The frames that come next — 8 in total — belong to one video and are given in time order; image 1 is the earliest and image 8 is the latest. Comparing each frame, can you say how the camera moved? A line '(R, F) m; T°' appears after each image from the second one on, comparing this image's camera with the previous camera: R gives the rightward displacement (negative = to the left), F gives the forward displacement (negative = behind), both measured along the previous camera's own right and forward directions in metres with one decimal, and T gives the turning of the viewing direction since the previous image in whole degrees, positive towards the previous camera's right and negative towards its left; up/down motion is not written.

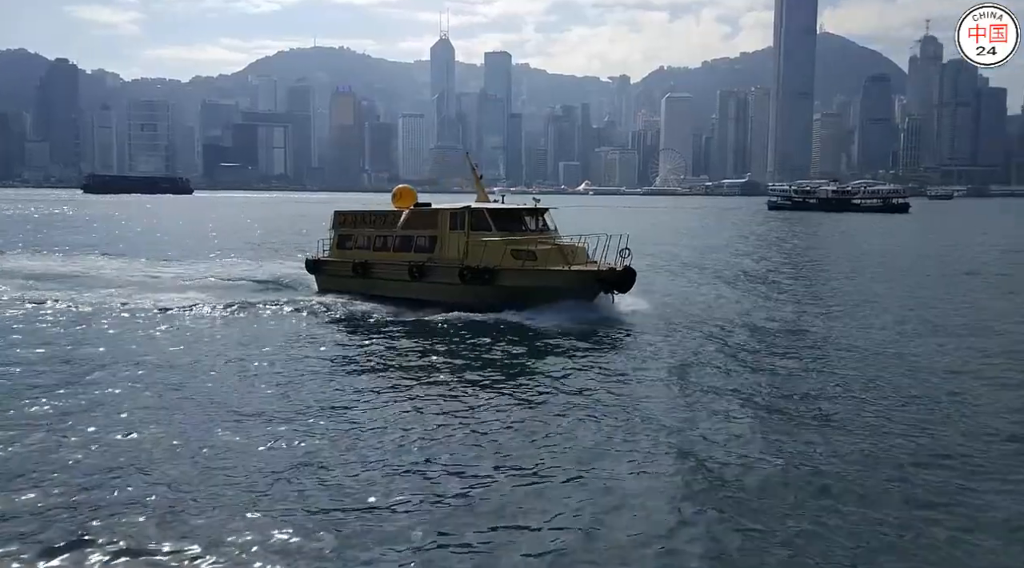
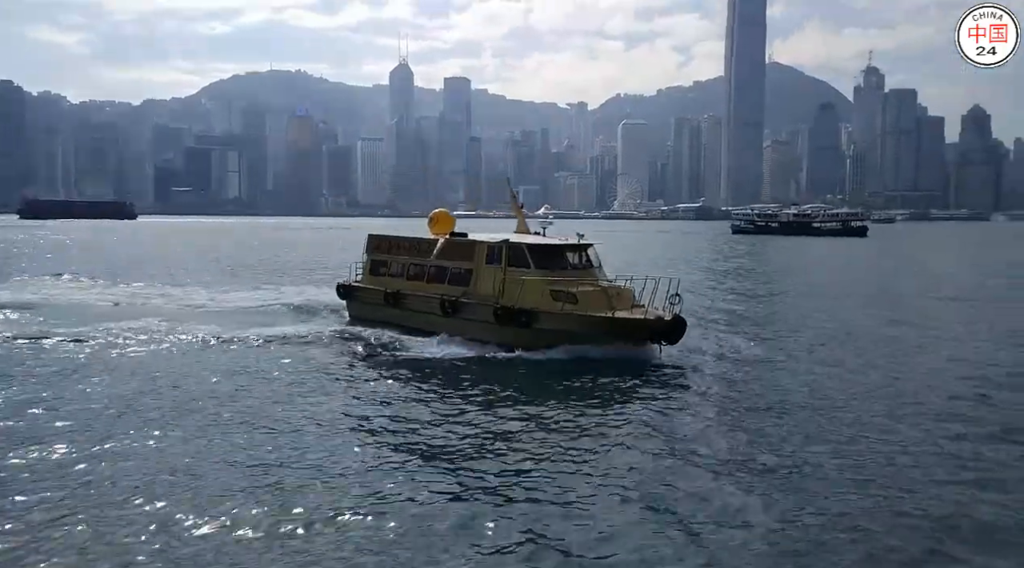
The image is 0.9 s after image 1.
(-1.5, -1.2) m; +3°
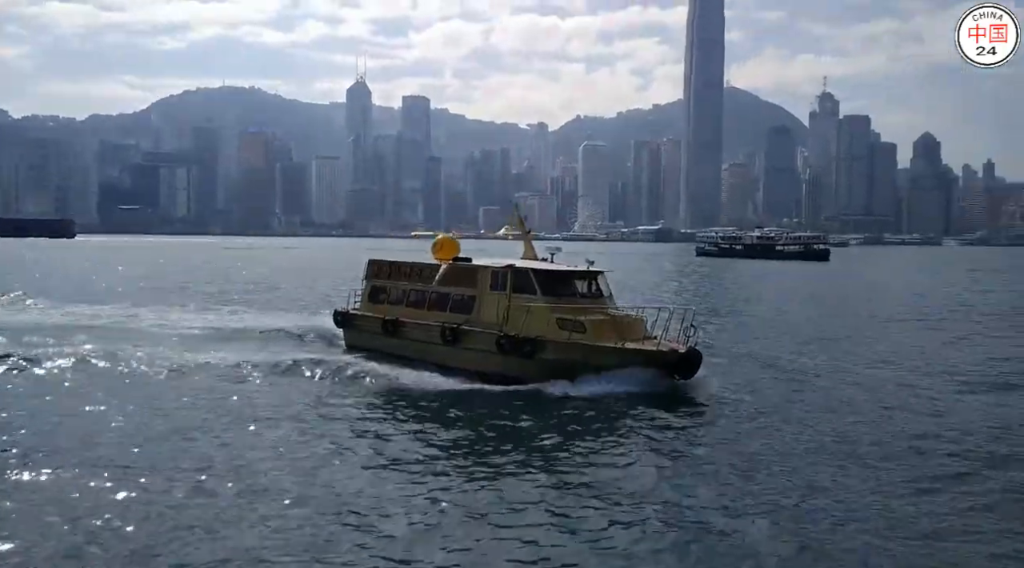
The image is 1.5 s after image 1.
(-1.0, +1.0) m; +3°
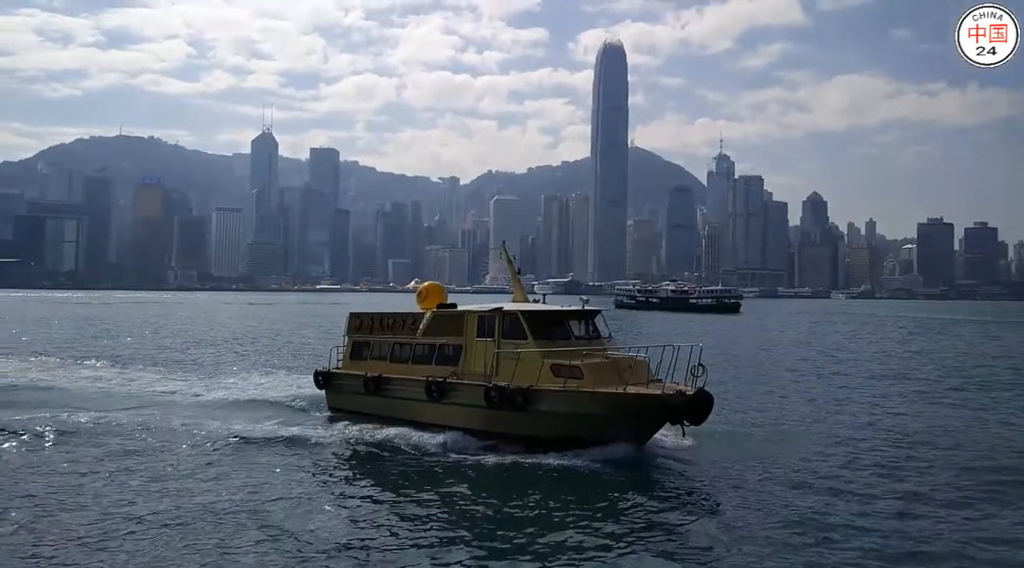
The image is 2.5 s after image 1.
(-2.0, -0.6) m; +7°
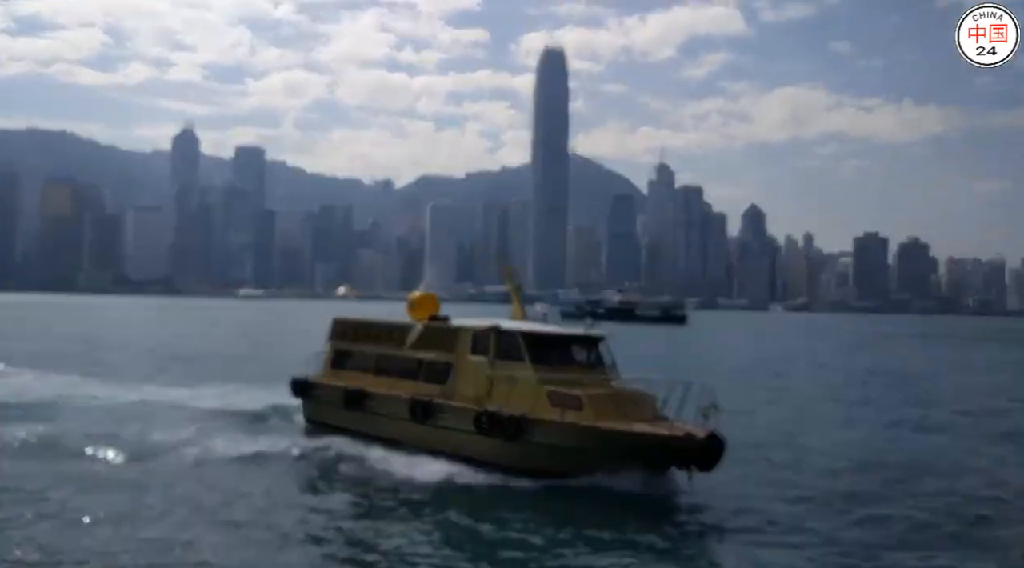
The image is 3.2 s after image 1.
(-0.8, +3.4) m; +5°
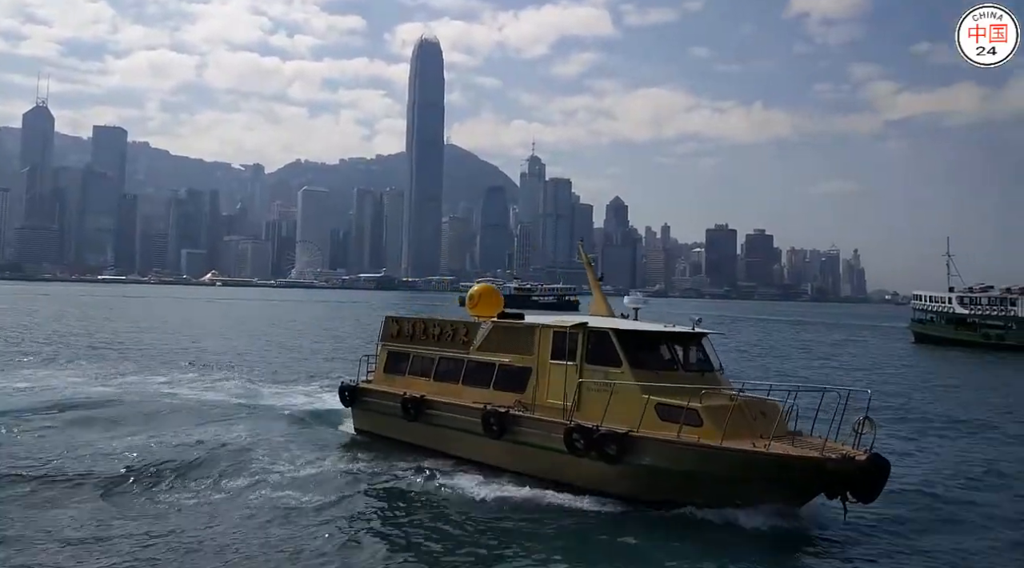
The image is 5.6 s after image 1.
(-3.3, -2.7) m; +10°
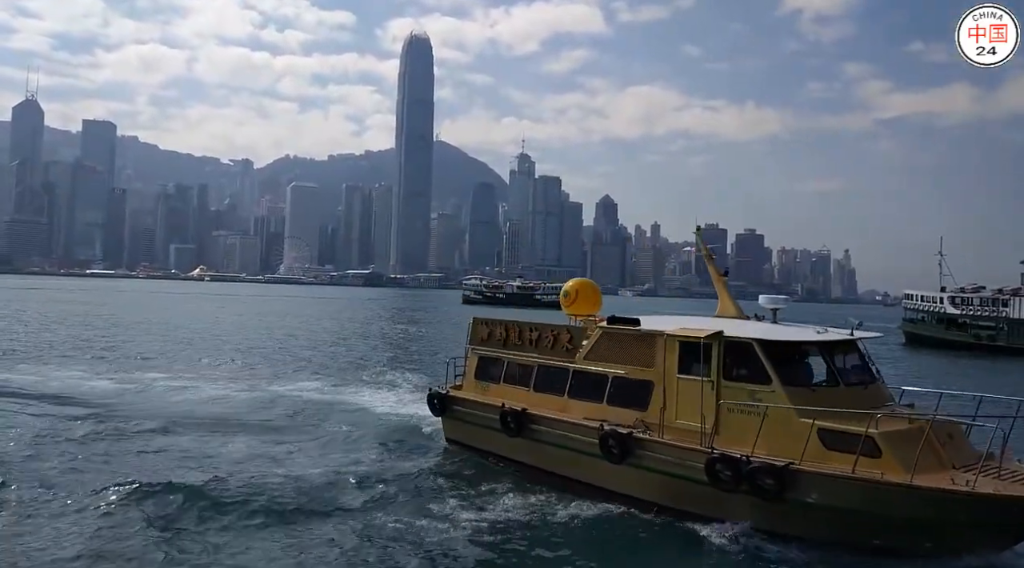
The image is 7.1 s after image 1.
(-1.5, +0.2) m; +1°
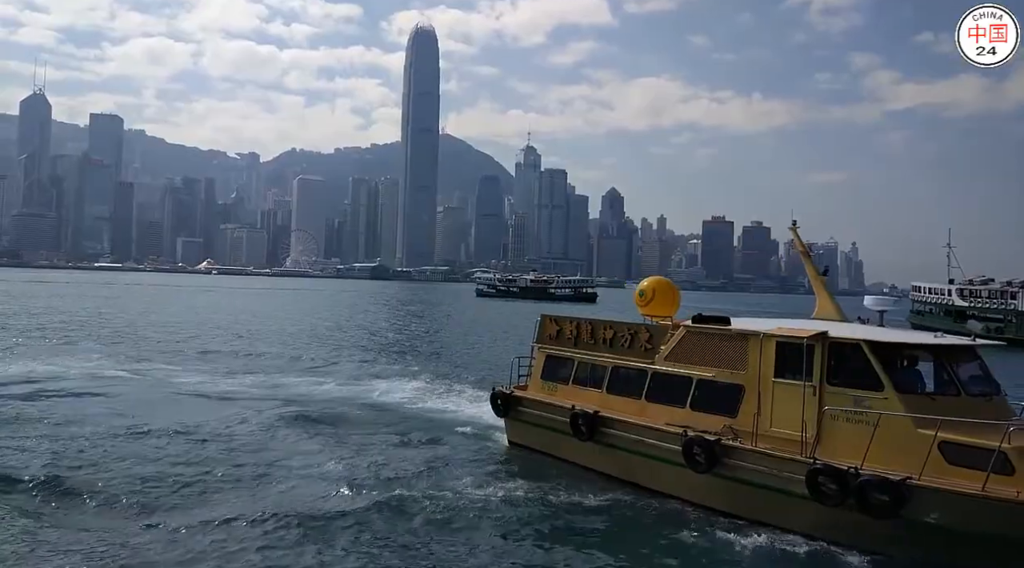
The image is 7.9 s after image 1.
(-0.8, -0.1) m; 0°
